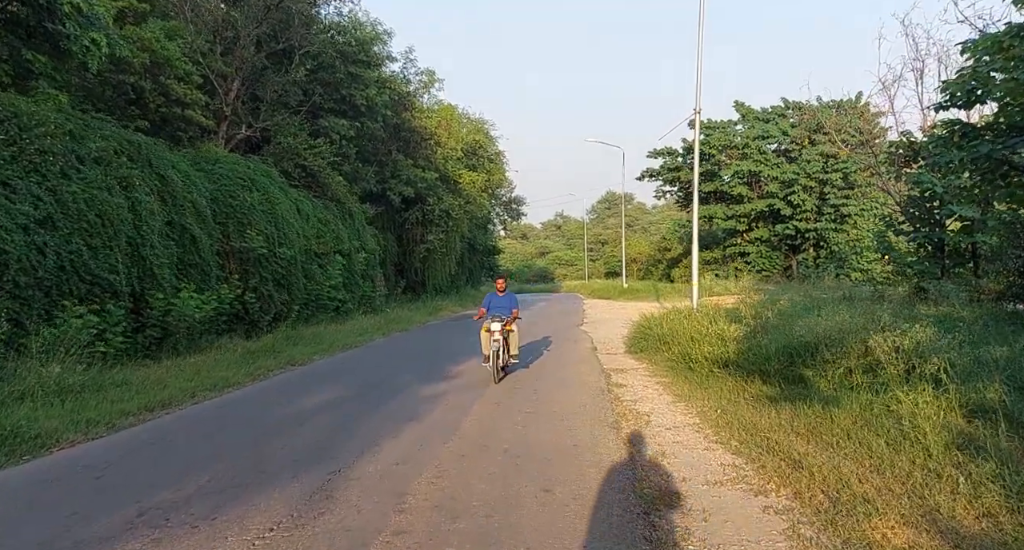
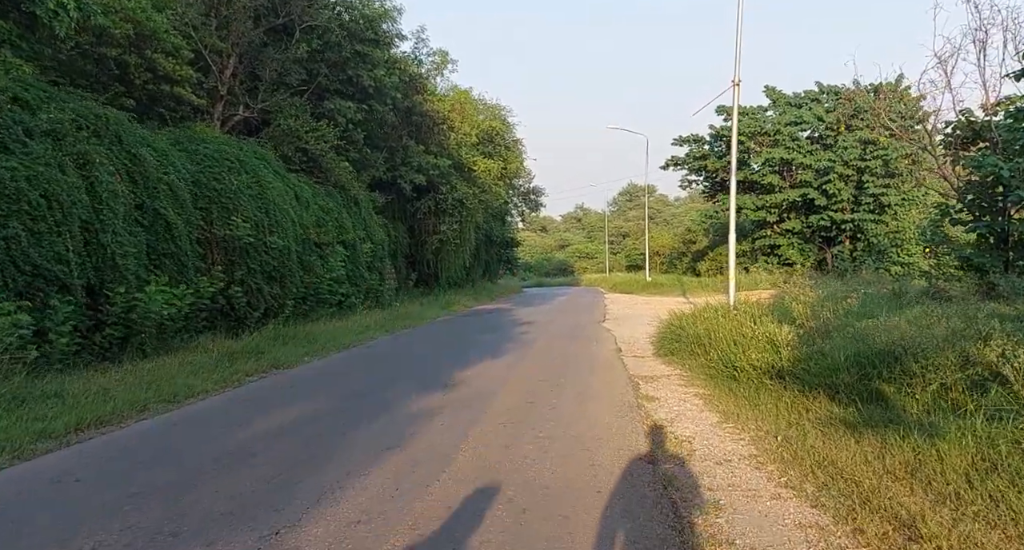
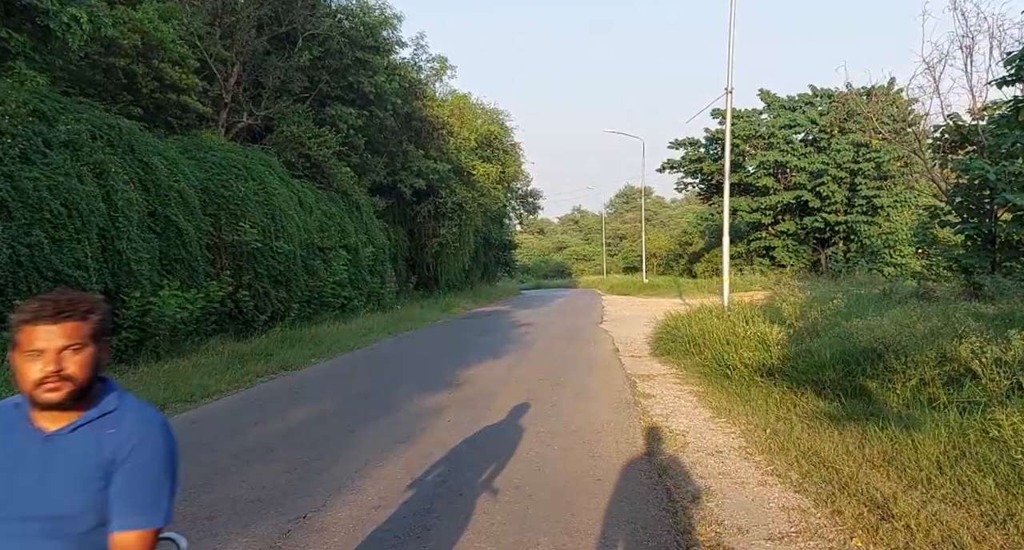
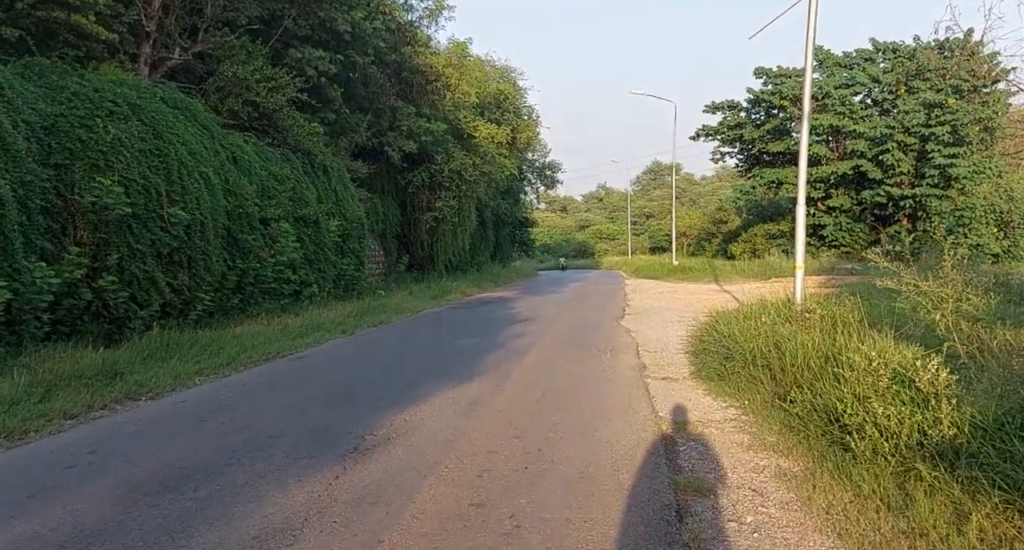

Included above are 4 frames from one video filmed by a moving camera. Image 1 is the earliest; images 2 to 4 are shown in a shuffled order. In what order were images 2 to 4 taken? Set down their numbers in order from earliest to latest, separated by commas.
3, 2, 4
